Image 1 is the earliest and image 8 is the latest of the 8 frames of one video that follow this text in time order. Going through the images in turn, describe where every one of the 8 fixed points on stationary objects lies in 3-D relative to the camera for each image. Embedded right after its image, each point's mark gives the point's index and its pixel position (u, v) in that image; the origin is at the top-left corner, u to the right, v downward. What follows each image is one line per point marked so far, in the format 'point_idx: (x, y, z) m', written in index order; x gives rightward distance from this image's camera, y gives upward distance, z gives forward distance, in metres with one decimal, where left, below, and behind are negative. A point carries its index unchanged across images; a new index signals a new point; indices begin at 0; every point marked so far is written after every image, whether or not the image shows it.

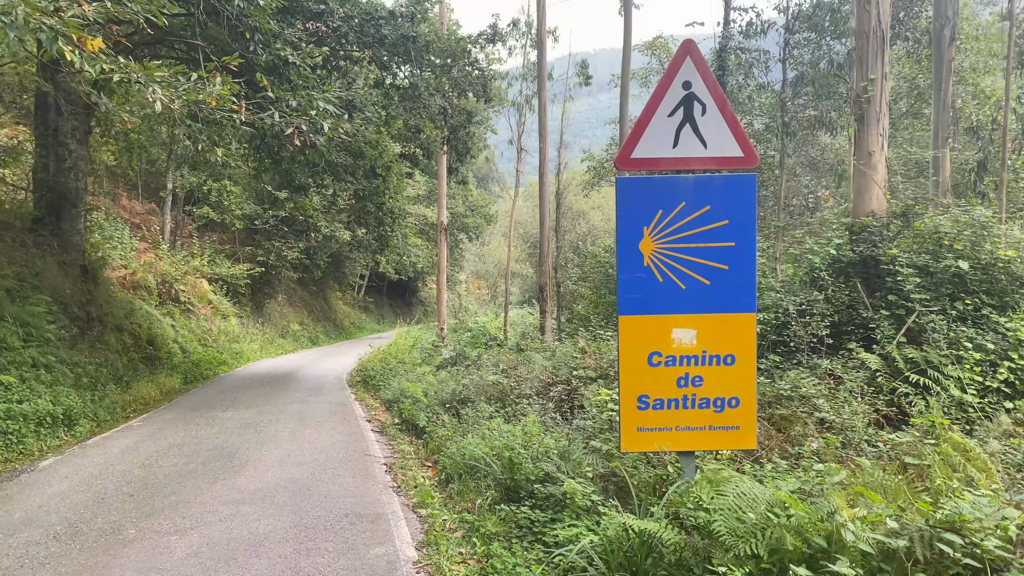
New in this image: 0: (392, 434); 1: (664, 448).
0: (-0.9, -1.1, +6.6) m
1: (+0.6, -0.6, +3.4) m
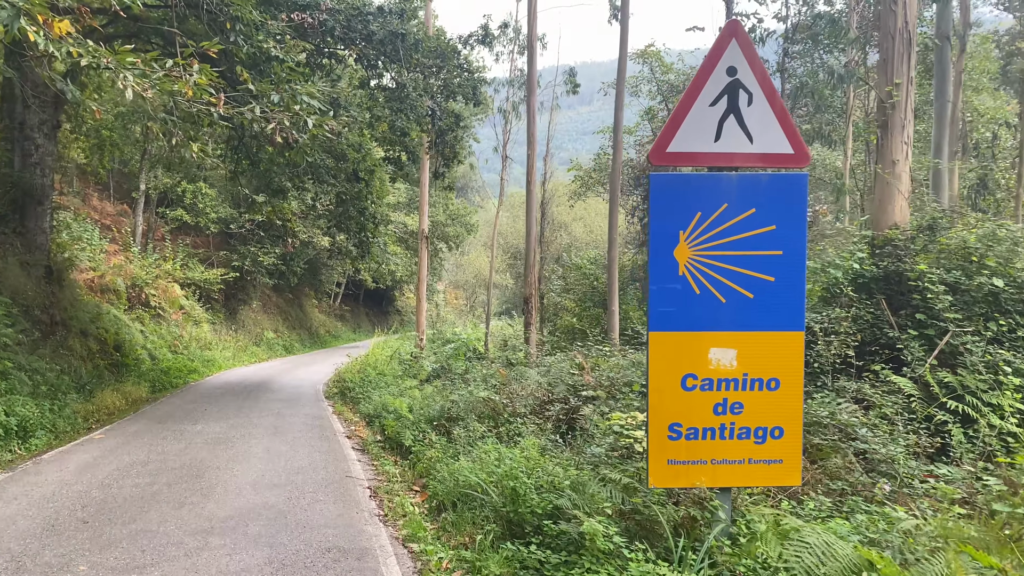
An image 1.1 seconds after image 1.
0: (-1.0, -1.2, +6.1) m
1: (+0.6, -0.7, +3.0) m
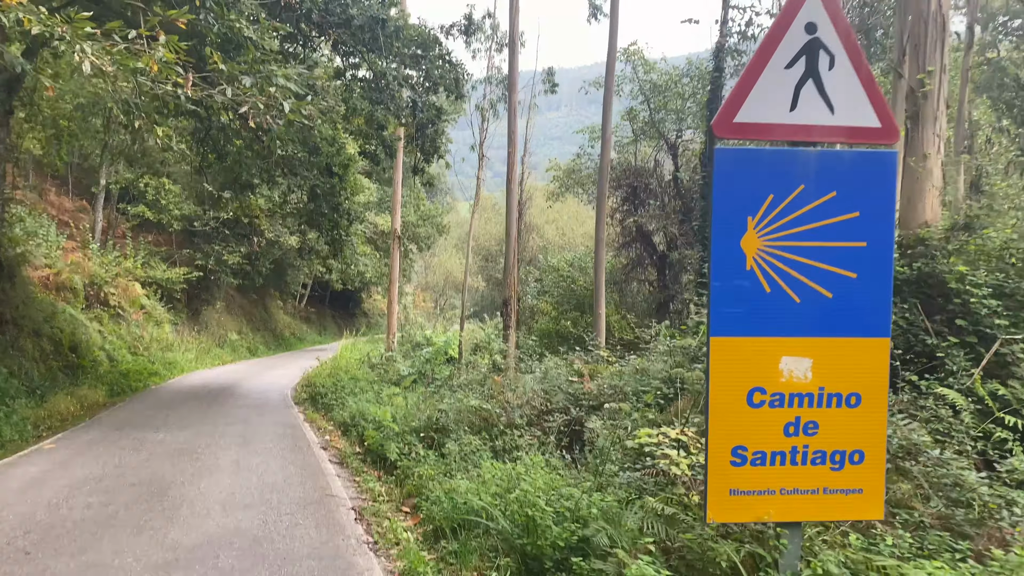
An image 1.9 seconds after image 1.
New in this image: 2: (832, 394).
0: (-1.0, -1.2, +5.6) m
1: (+0.7, -0.7, +2.5) m
2: (+0.9, -0.3, +2.4) m
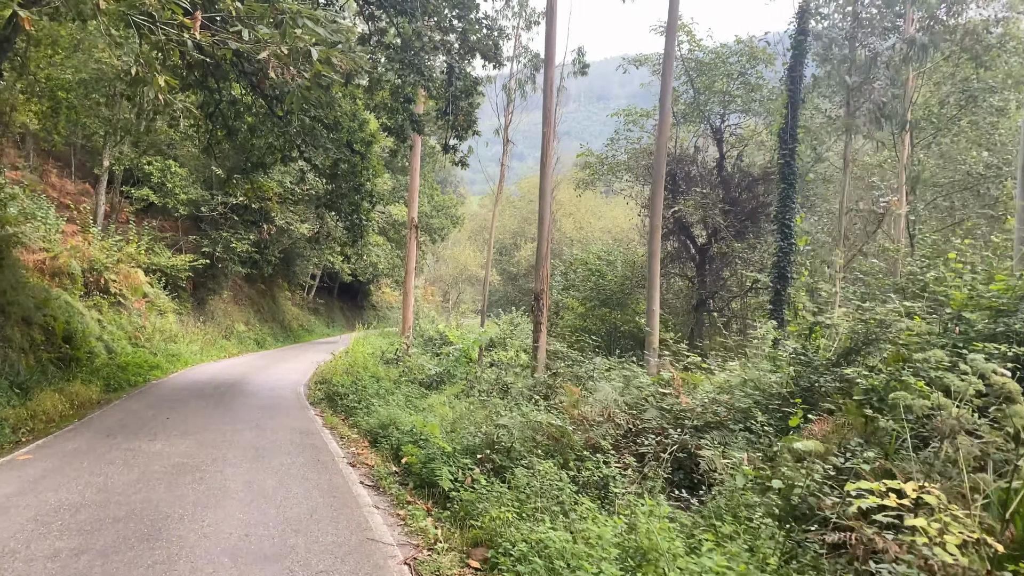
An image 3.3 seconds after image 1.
0: (-0.6, -1.1, +4.5) m
1: (+1.1, -0.6, +1.4) m
2: (+1.3, -0.3, +1.3) m
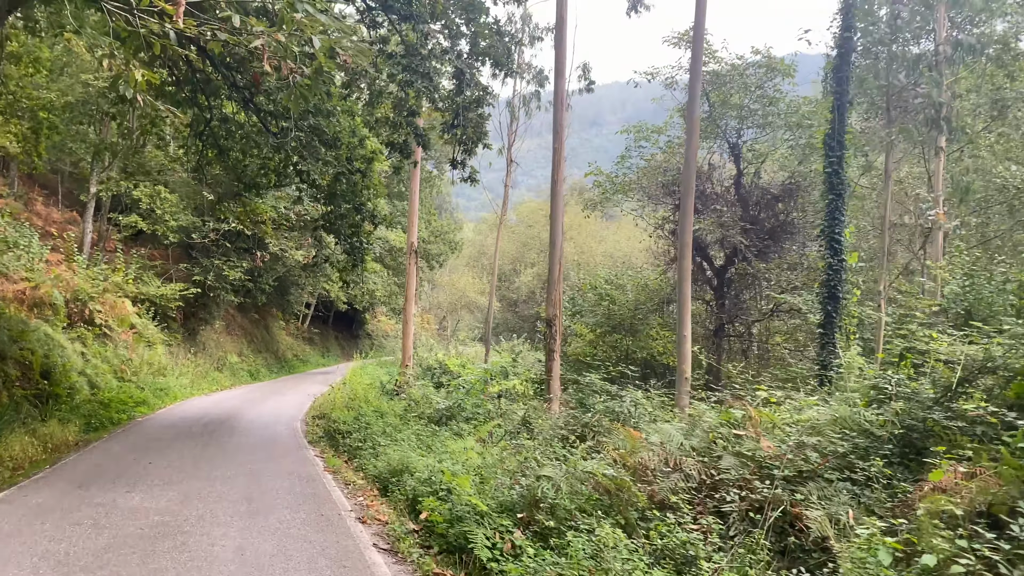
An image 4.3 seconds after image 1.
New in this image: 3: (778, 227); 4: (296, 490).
0: (-0.4, -1.2, +3.7) m
1: (+1.4, -0.6, +0.6) m
2: (+1.5, -0.3, +0.6) m
3: (+4.2, +1.0, +13.6) m
4: (-1.4, -1.4, +5.7) m
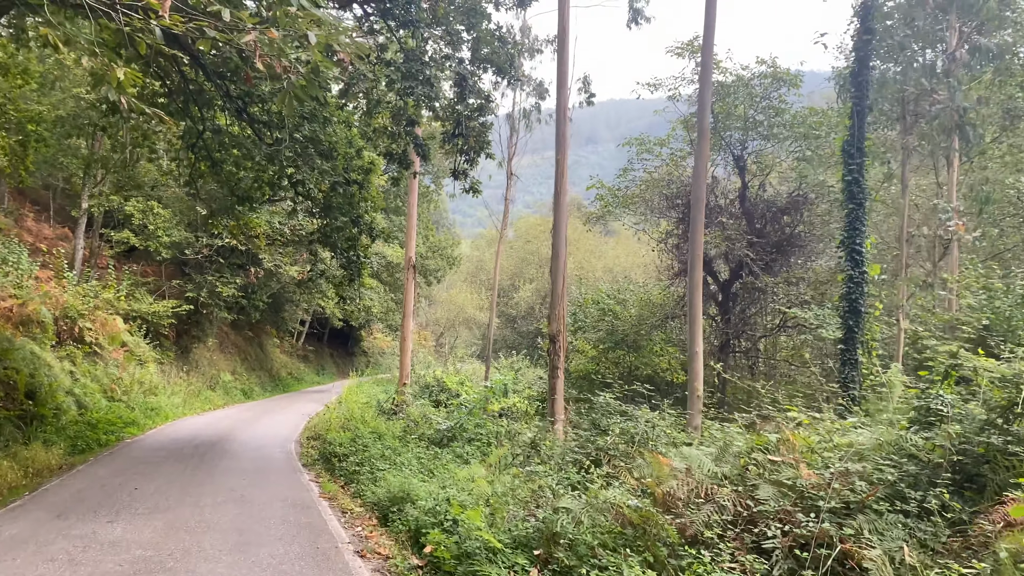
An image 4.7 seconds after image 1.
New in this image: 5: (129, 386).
0: (-0.3, -1.3, +3.4) m
1: (+1.4, -0.6, +0.3) m
2: (+1.6, -0.2, +0.2) m
3: (+4.2, +0.7, +13.3) m
4: (-1.4, -1.4, +5.4) m
5: (-6.6, -1.7, +14.8) m
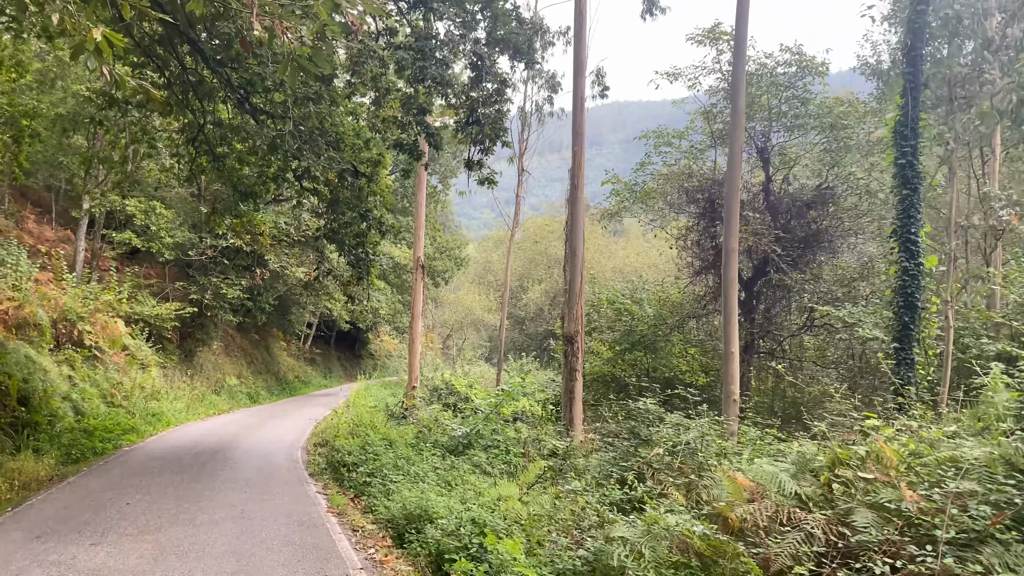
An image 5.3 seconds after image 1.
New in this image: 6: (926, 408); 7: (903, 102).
0: (-0.2, -1.2, +2.8) m
1: (+1.6, -0.6, -0.3) m
2: (+1.7, -0.2, -0.3) m
3: (+4.4, +0.8, +12.7) m
4: (-1.2, -1.4, +4.8) m
5: (-6.4, -1.7, +14.3) m
6: (+3.3, -1.0, +6.9) m
7: (+3.7, +1.8, +8.5) m
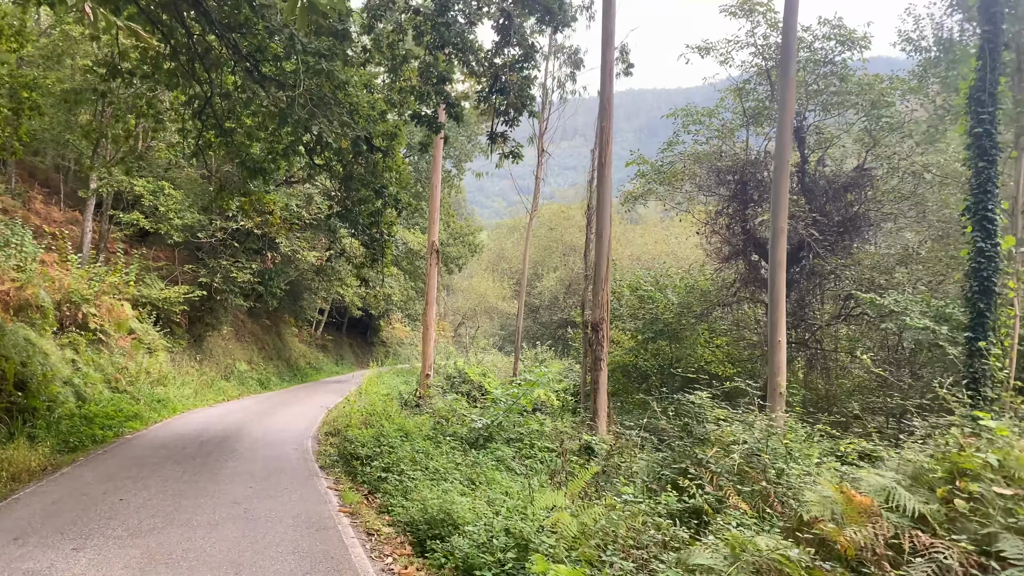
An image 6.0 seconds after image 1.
0: (0.0, -1.1, +2.2) m
1: (+1.7, -0.5, -0.9) m
2: (+1.9, -0.1, -0.9) m
3: (+4.7, +1.0, +12.1) m
4: (-1.0, -1.3, +4.3) m
5: (-6.1, -1.4, +13.8) m
6: (+3.5, -0.8, +6.3) m
7: (+4.0, +1.9, +7.9) m
